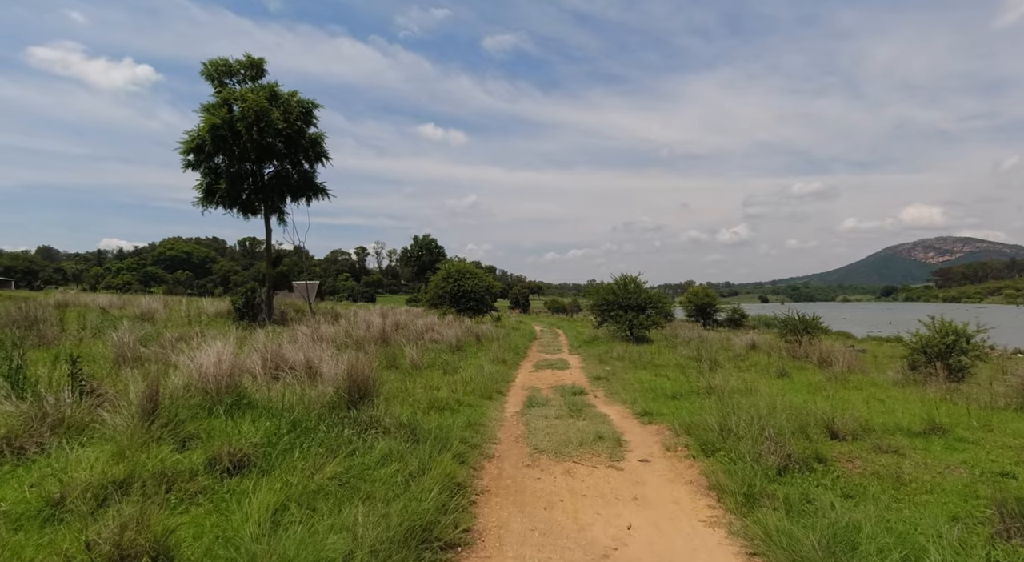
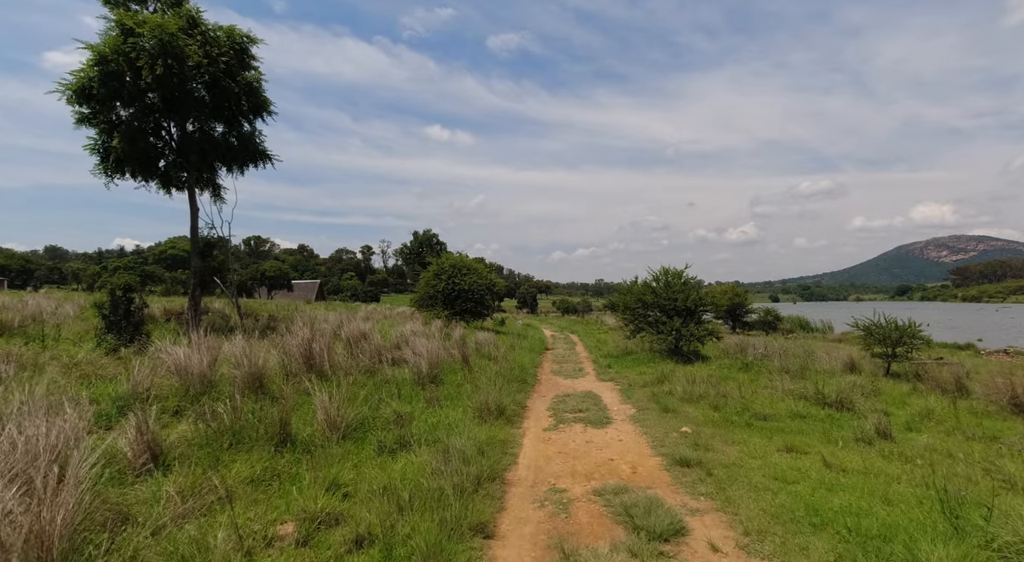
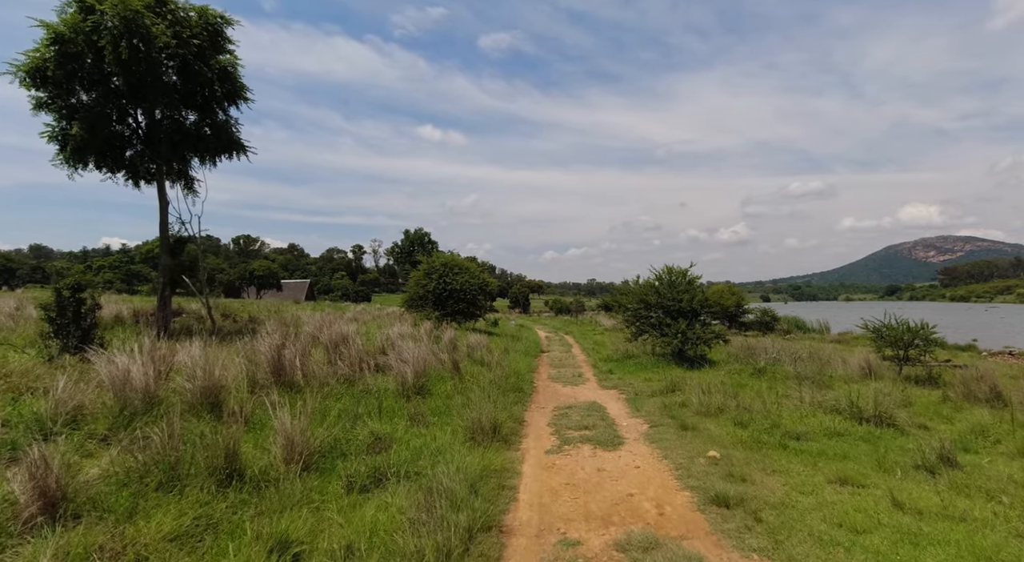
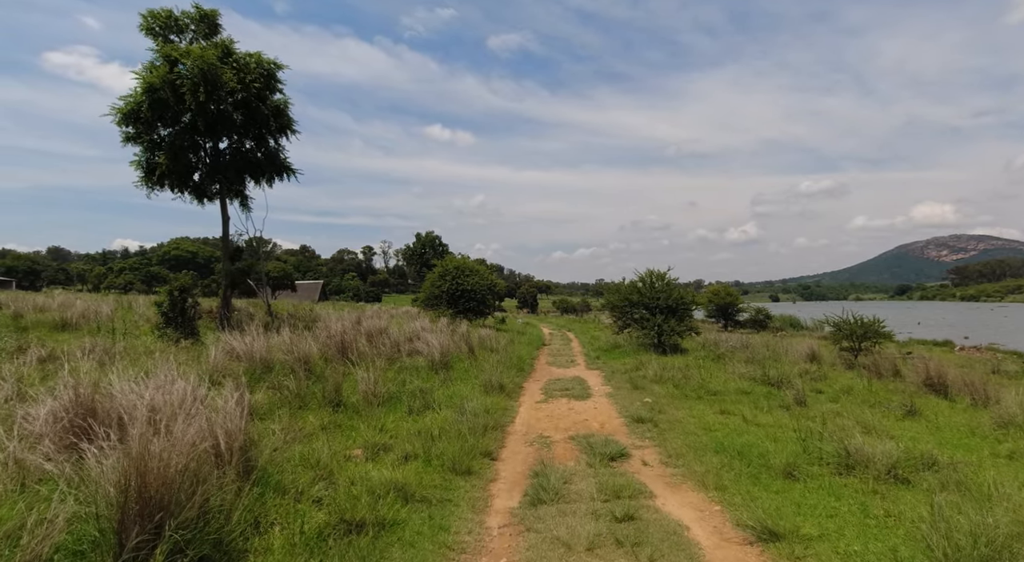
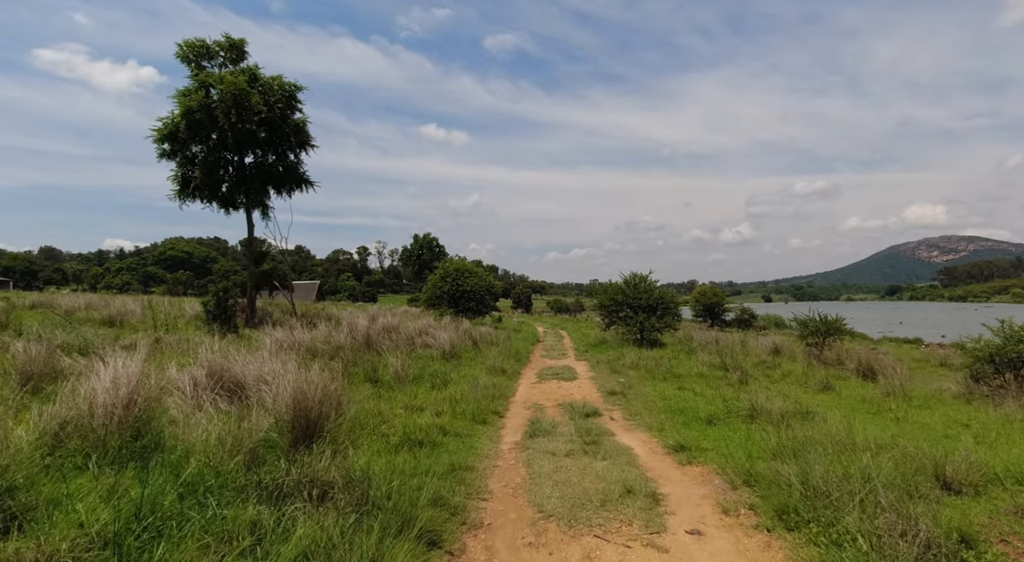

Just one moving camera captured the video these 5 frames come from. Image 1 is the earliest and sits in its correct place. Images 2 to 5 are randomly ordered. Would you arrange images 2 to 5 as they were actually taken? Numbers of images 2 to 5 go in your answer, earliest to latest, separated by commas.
5, 4, 2, 3
